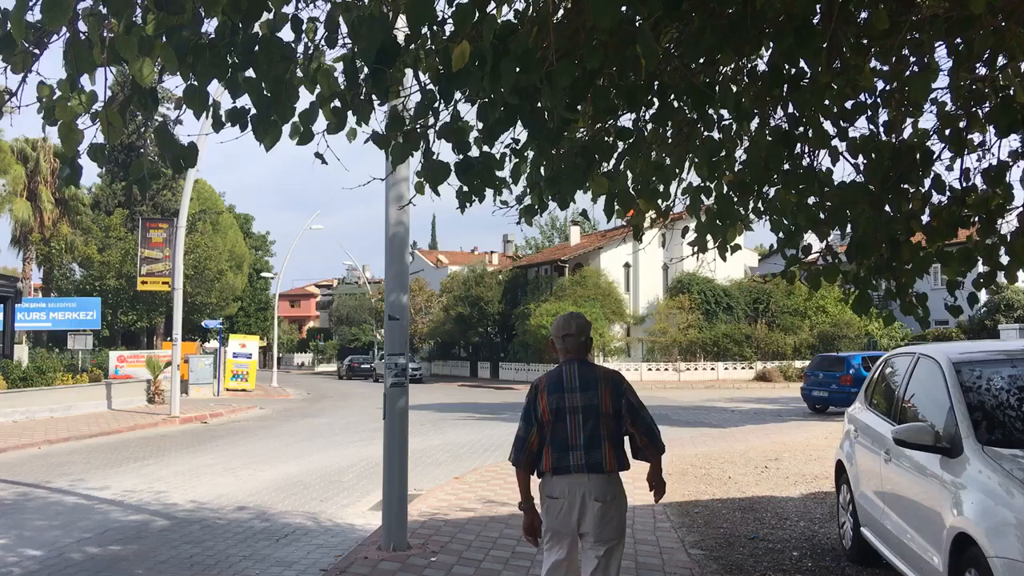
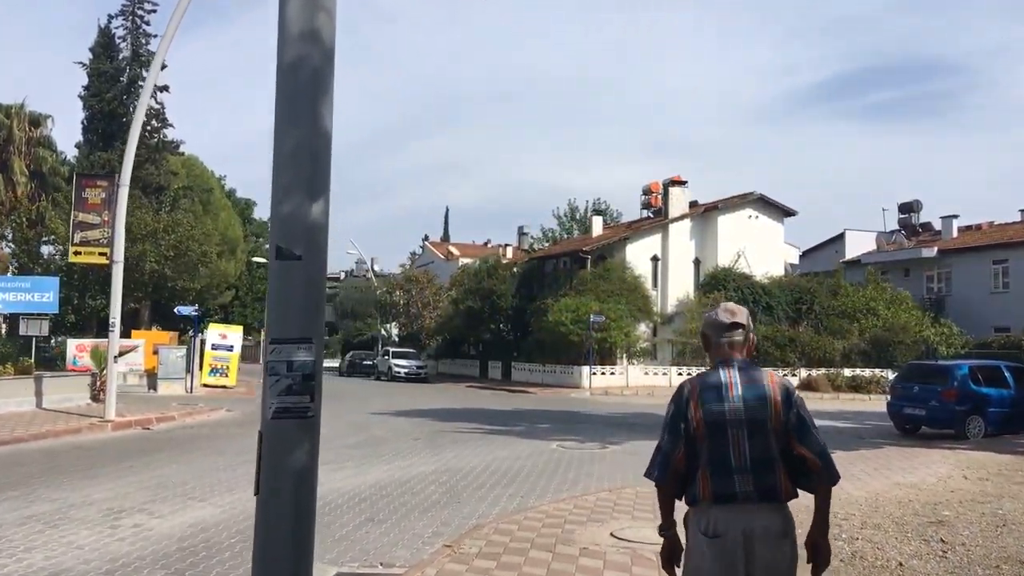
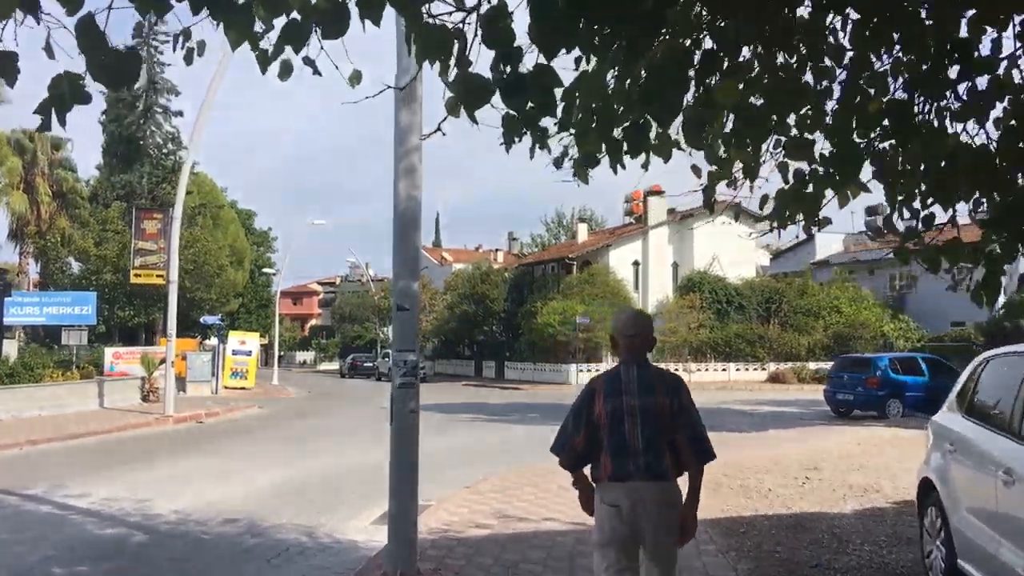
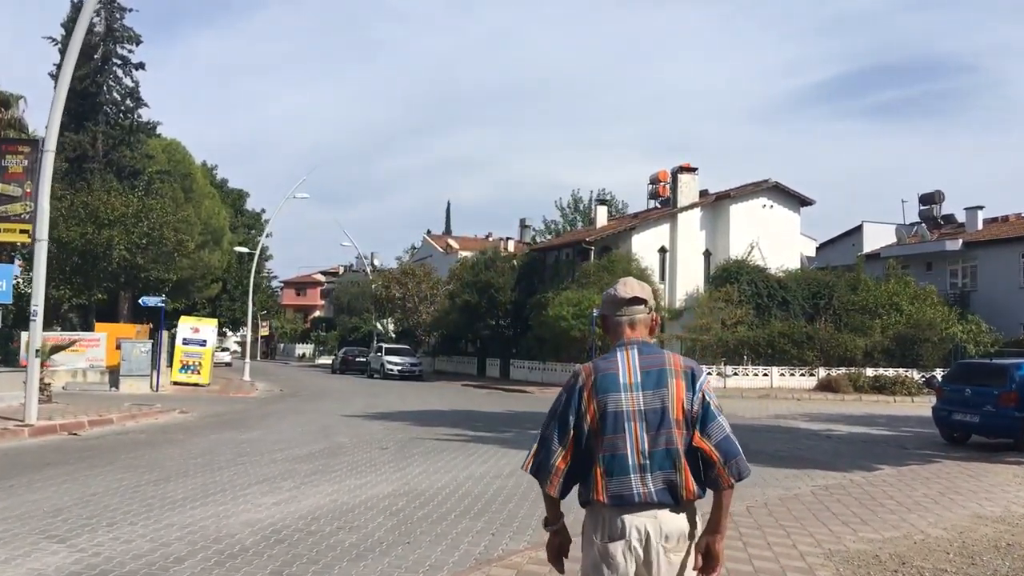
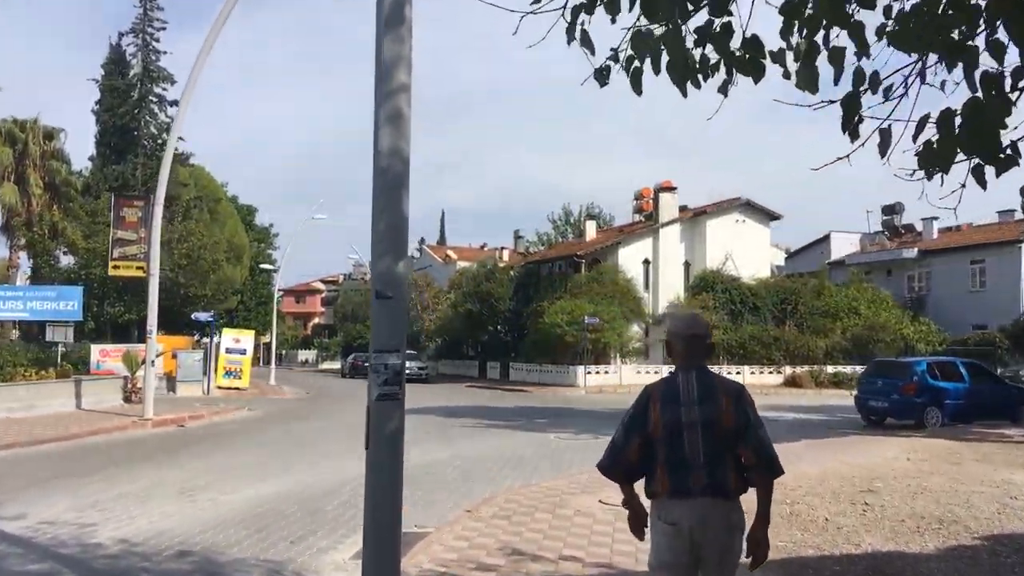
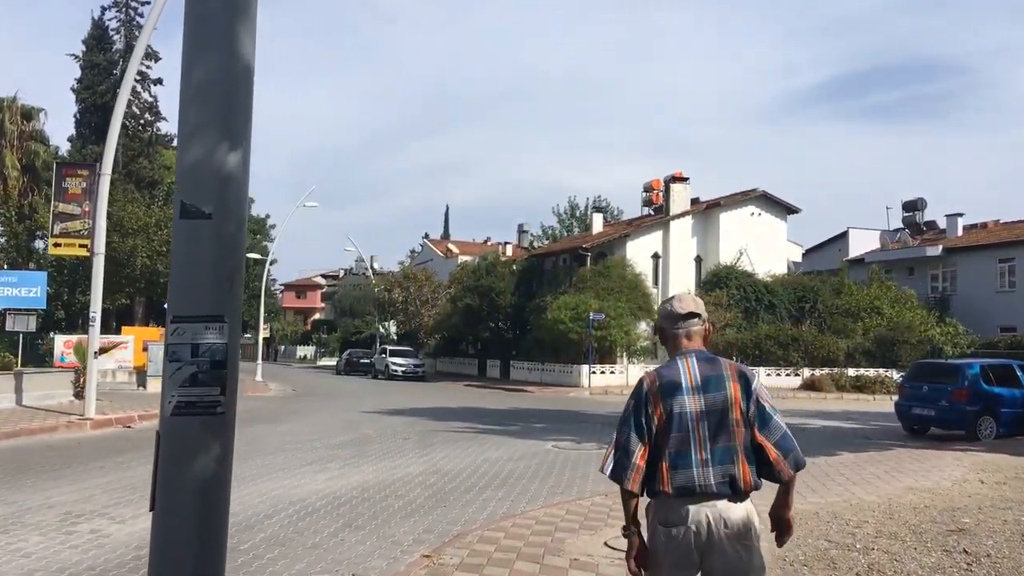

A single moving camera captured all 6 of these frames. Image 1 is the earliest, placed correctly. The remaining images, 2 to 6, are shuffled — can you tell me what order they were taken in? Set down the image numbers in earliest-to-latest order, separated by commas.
3, 5, 2, 6, 4
